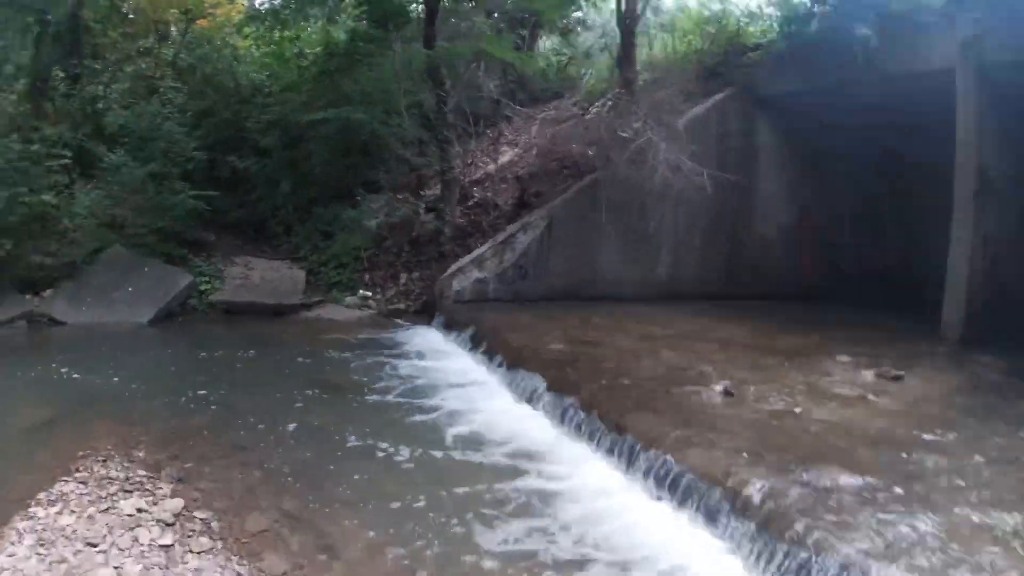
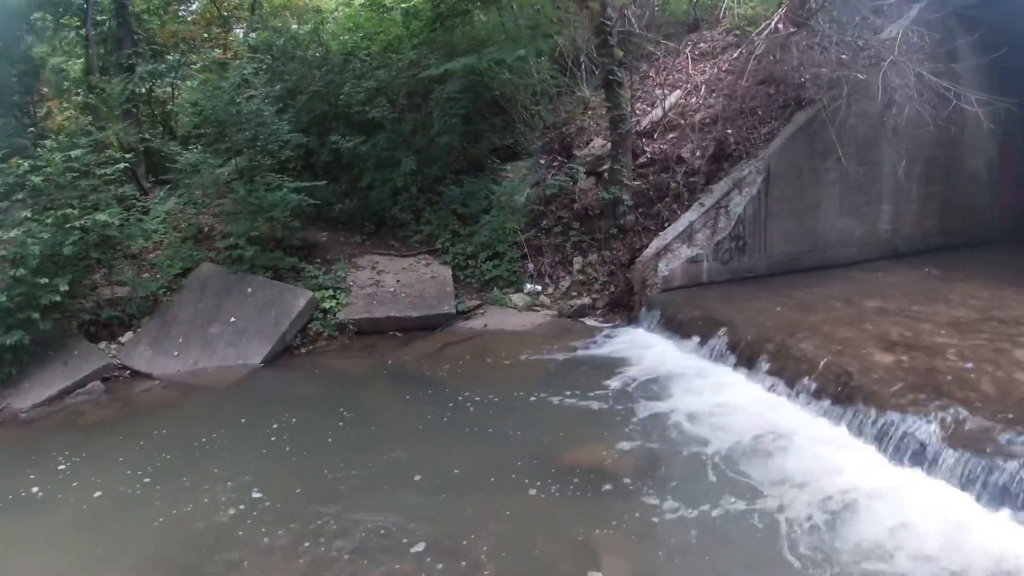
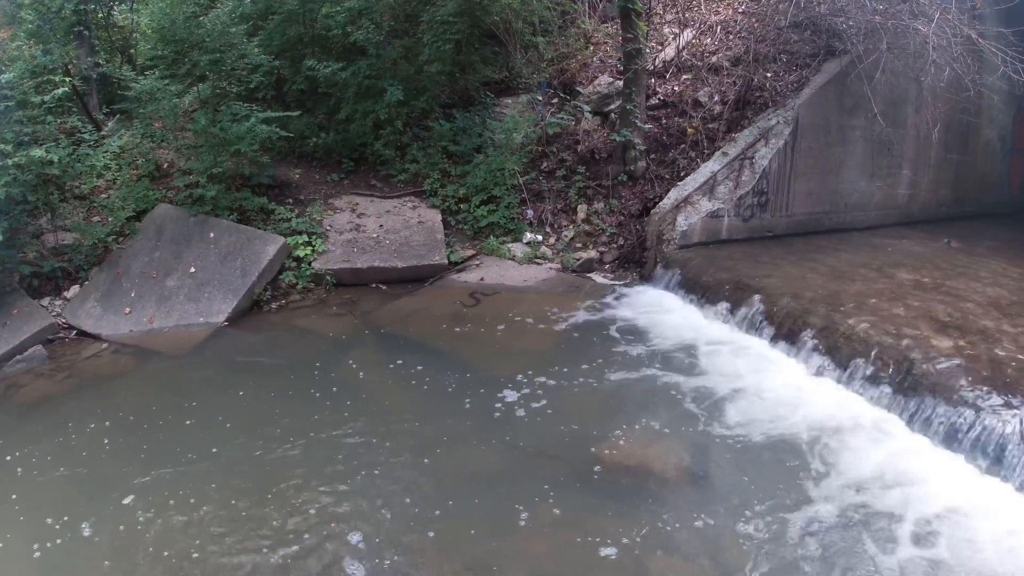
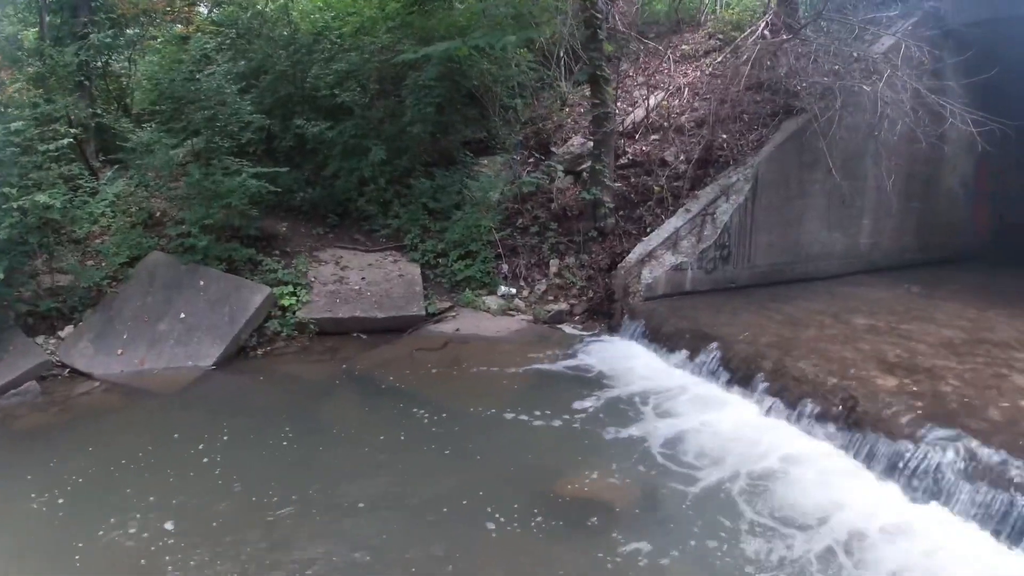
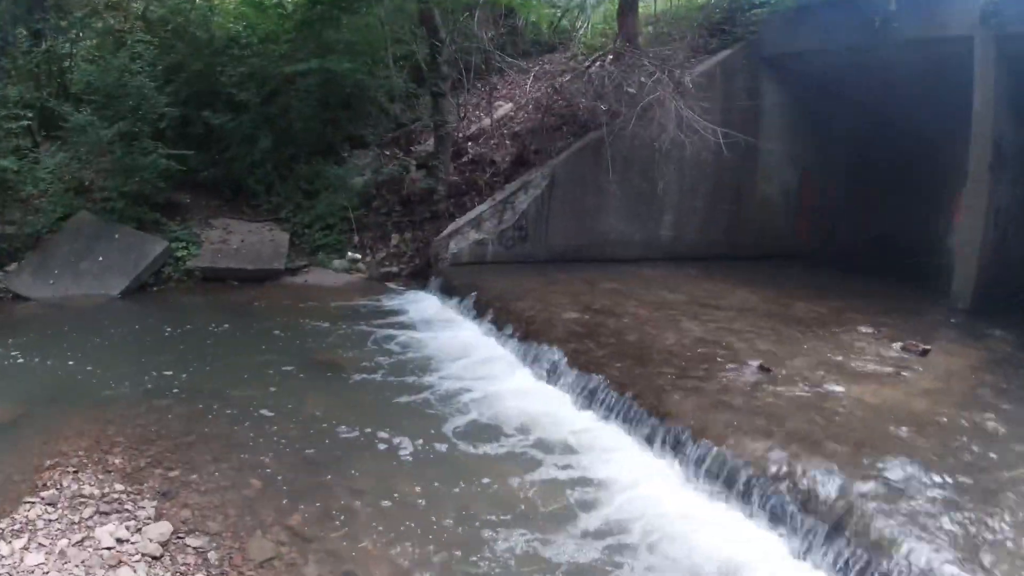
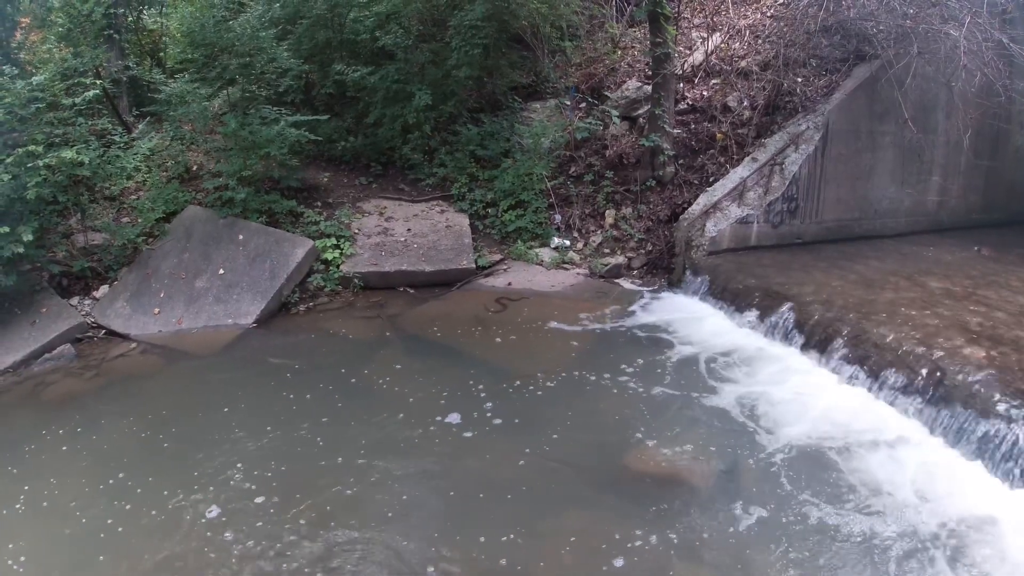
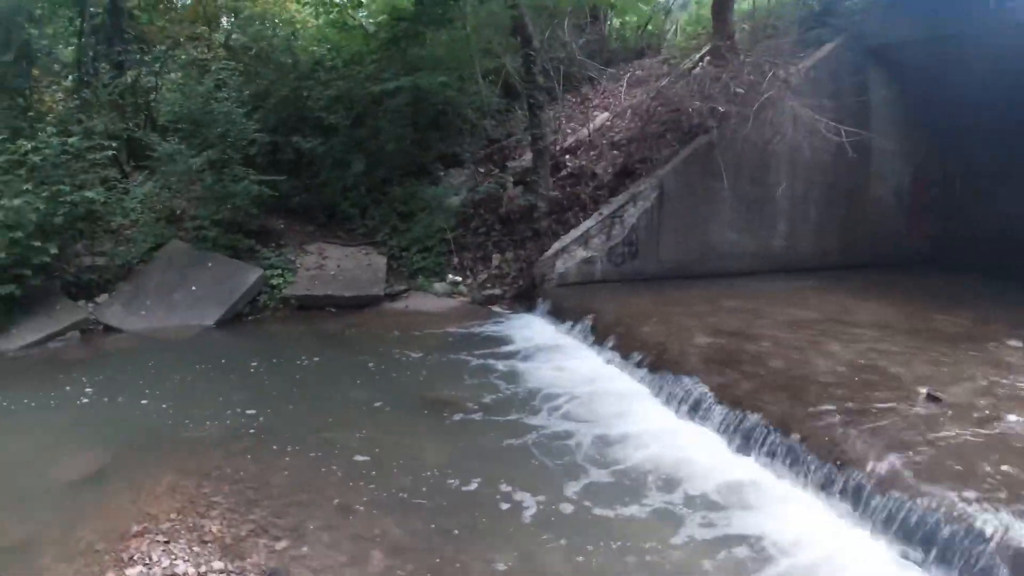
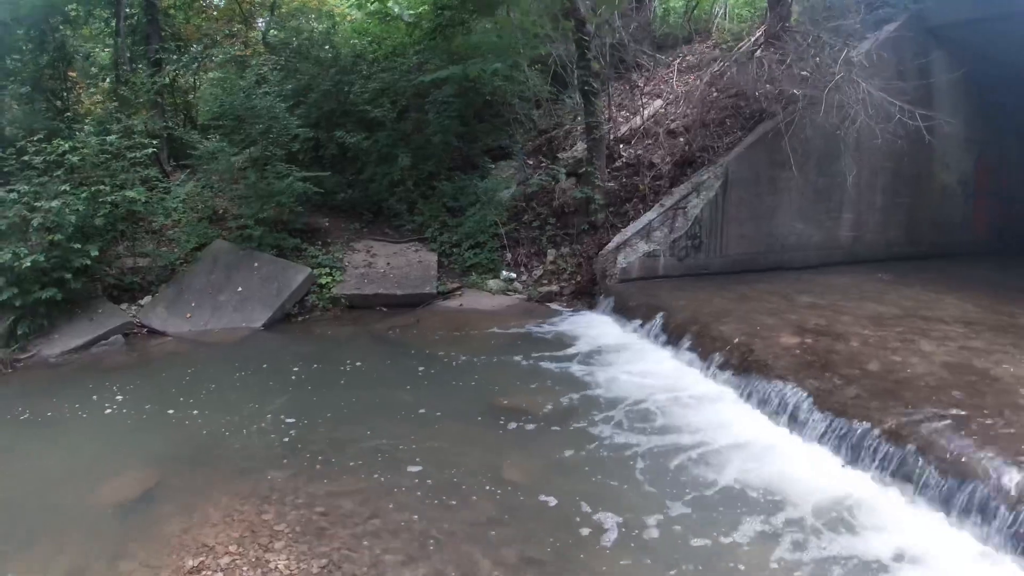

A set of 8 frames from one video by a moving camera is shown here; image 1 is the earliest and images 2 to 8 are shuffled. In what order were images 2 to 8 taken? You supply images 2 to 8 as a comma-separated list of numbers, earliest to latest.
5, 7, 8, 2, 4, 3, 6
